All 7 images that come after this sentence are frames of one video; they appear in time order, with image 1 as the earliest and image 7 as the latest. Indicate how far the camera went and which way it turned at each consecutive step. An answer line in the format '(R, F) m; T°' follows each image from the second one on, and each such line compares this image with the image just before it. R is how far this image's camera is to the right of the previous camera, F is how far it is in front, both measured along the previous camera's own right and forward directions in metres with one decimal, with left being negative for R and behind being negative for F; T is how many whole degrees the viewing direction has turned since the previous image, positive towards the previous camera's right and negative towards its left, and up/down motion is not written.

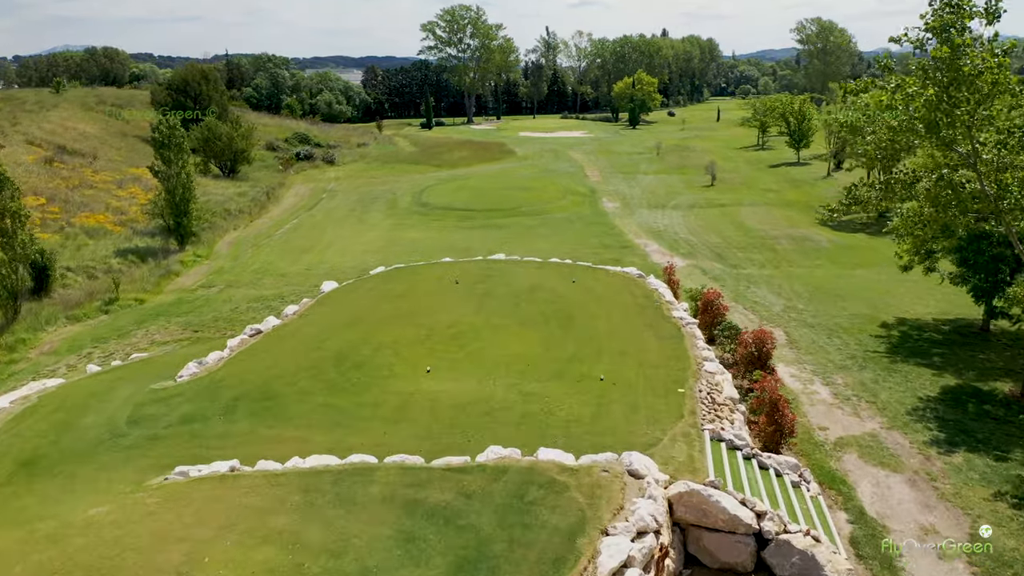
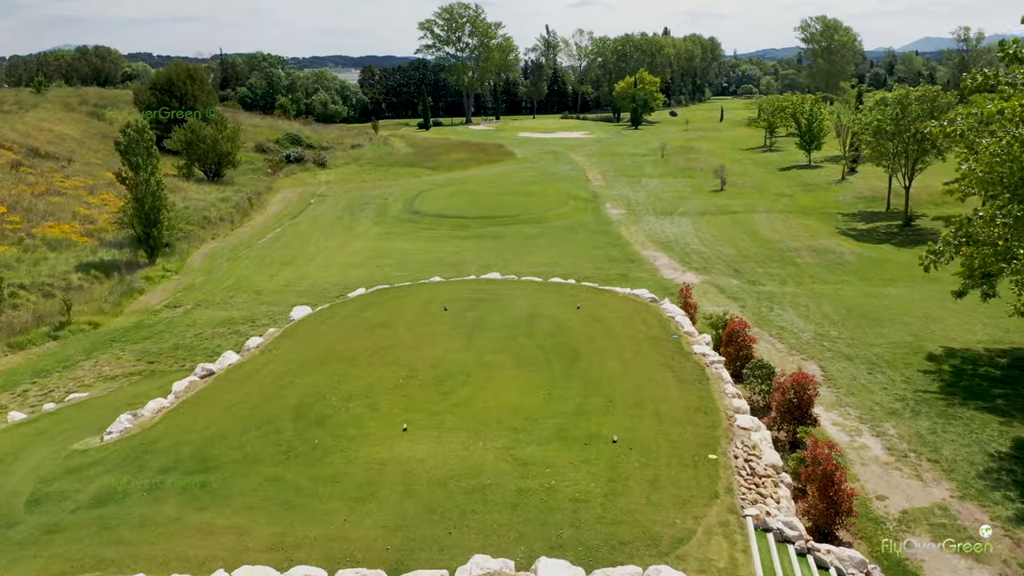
(+0.1, +2.4) m; 0°
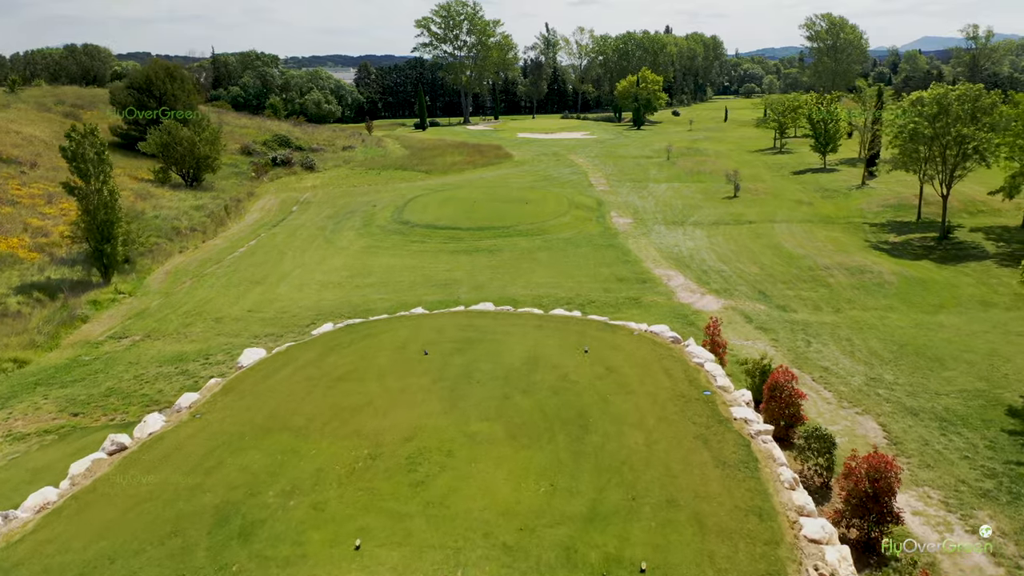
(+0.1, +3.0) m; 0°
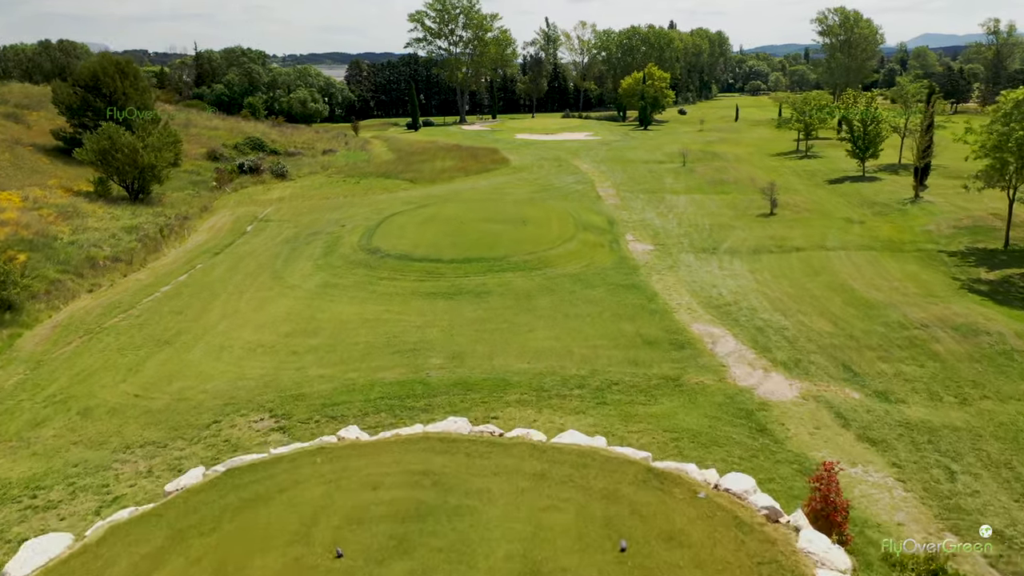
(+0.3, +6.4) m; 0°
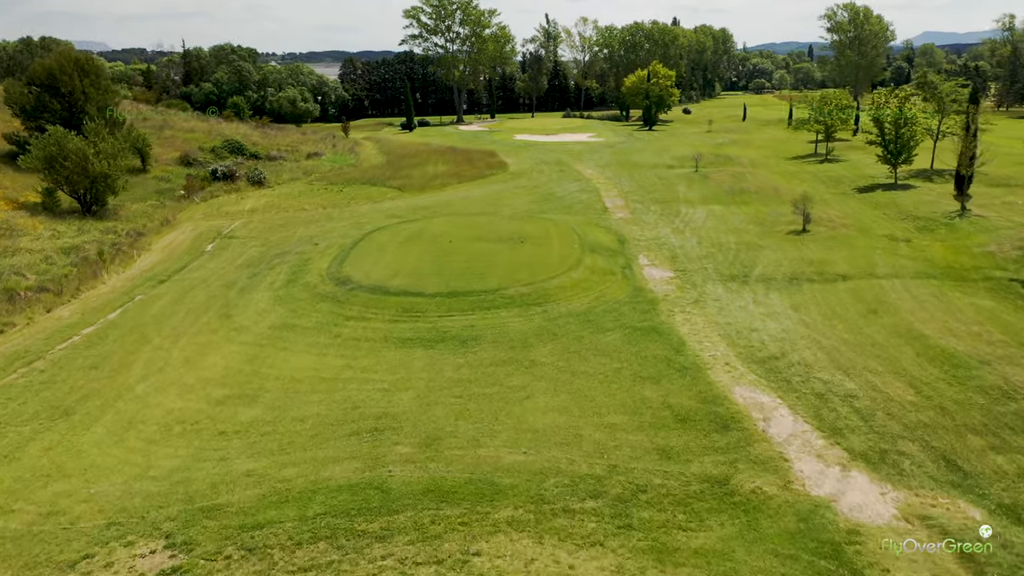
(+0.2, +4.2) m; 0°
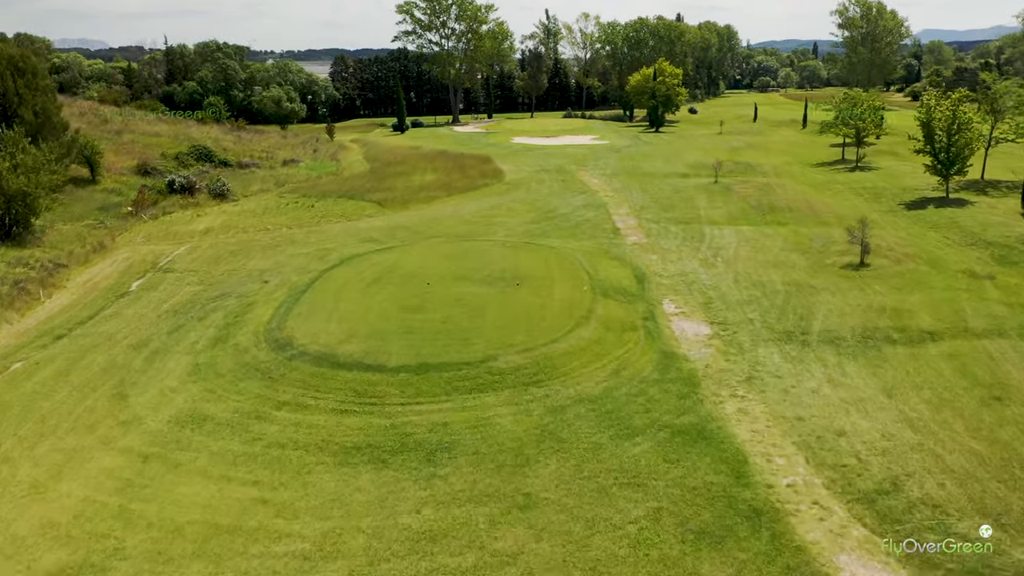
(+0.3, +5.5) m; 0°
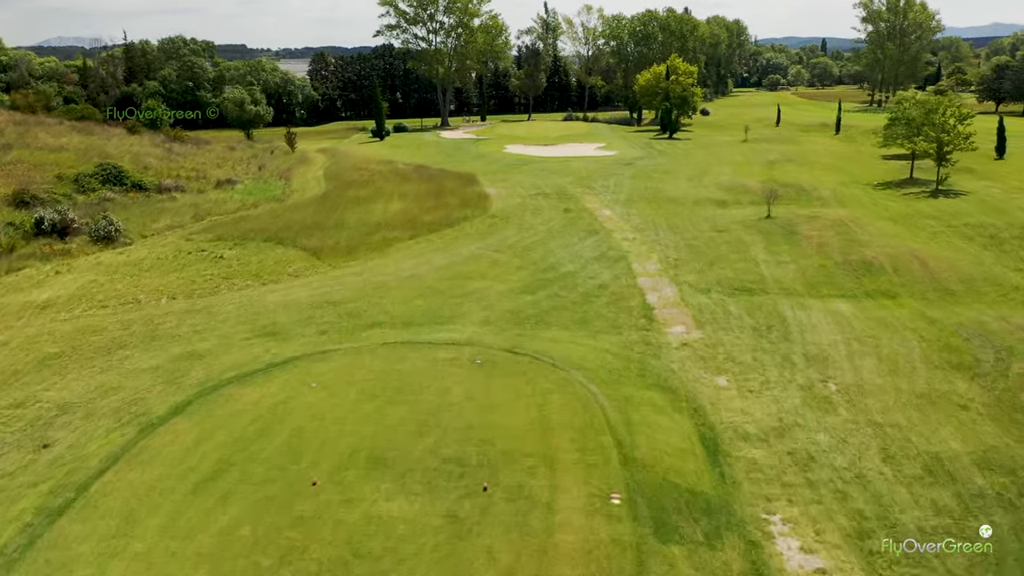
(+0.7, +10.8) m; 0°
